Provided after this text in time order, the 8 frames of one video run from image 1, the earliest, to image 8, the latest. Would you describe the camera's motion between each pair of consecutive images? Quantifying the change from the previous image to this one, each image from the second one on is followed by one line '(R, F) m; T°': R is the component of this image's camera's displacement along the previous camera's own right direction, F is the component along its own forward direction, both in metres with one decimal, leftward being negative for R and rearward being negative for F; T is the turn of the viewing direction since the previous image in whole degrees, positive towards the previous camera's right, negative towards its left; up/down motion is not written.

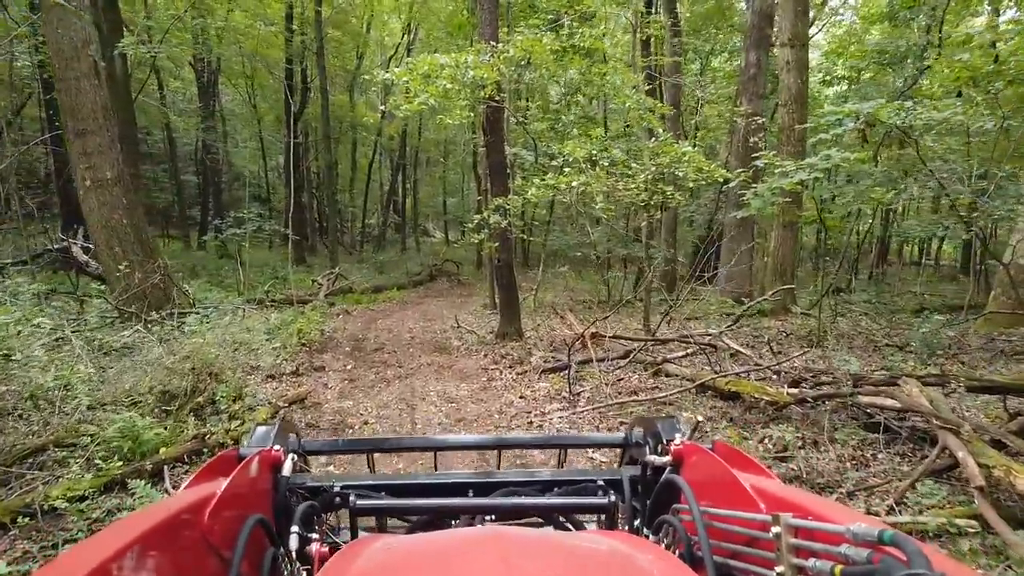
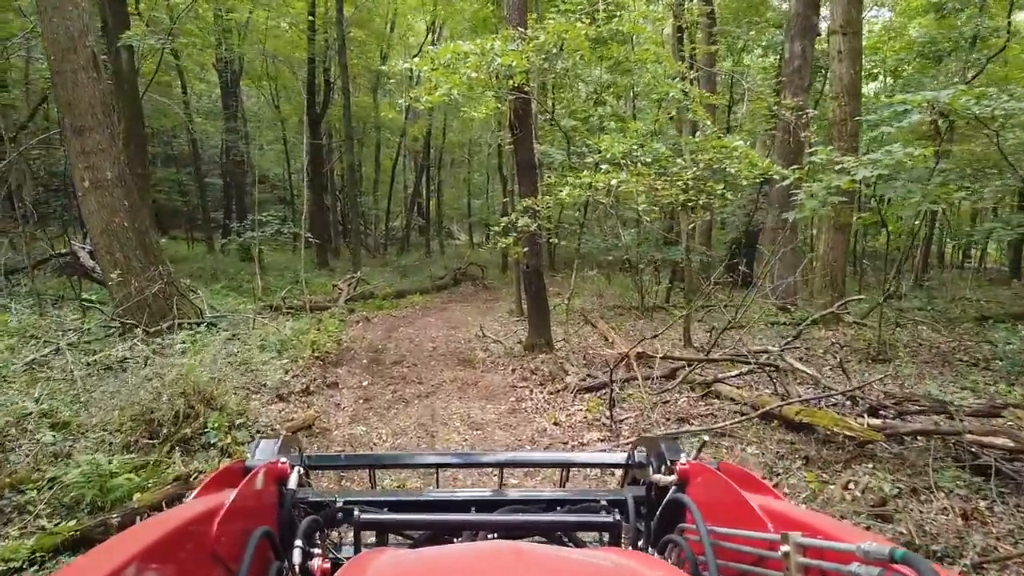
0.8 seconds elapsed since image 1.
(-0.1, +0.8) m; -2°
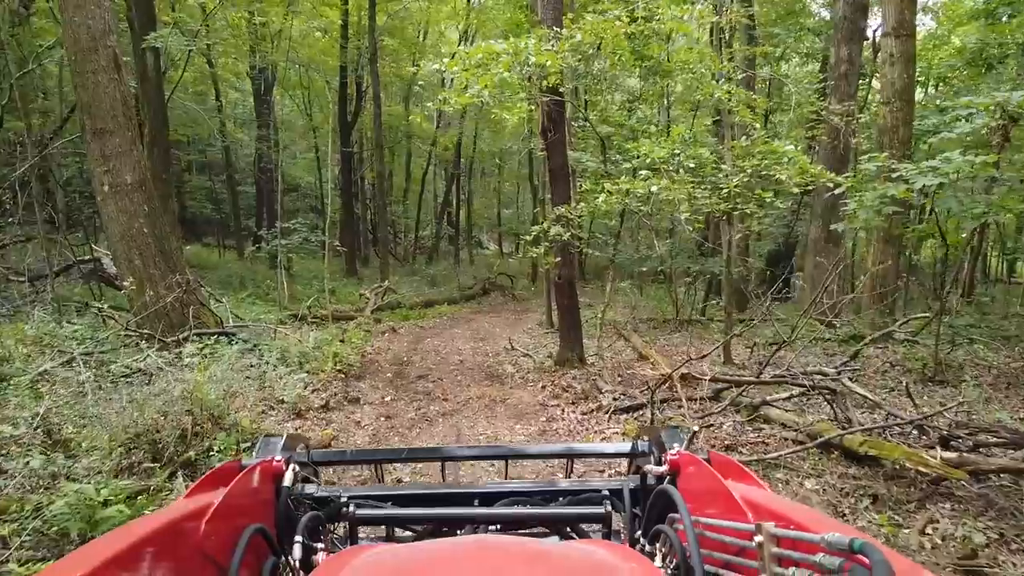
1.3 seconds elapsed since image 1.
(0.0, +0.4) m; -2°
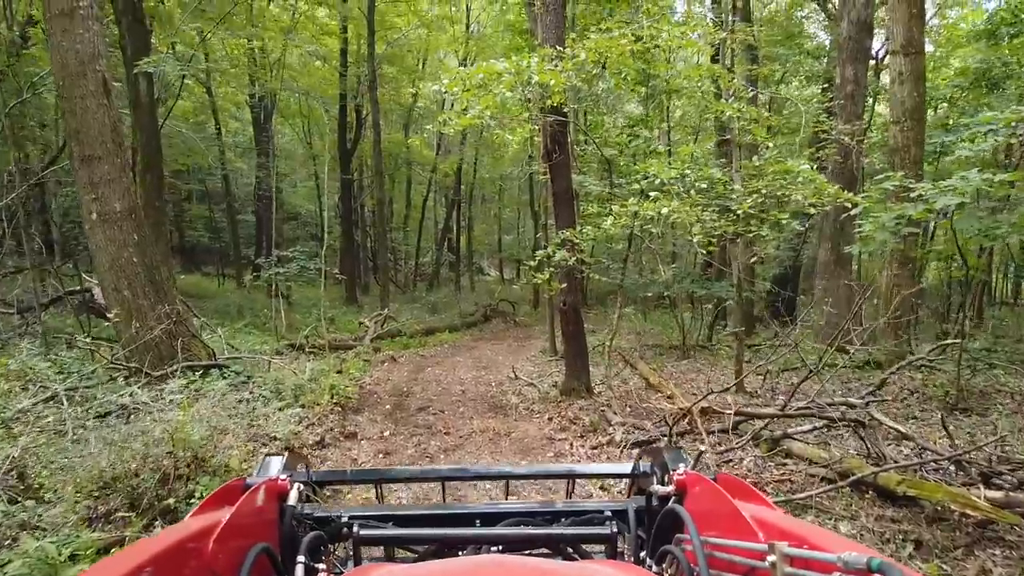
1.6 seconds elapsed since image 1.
(0.0, +0.3) m; 0°
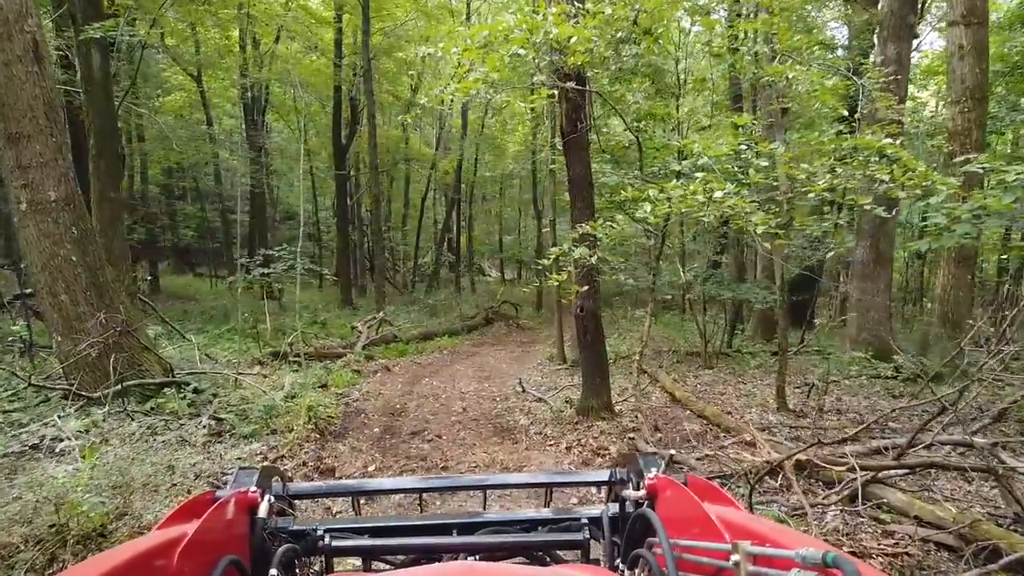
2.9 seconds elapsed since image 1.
(-0.1, +1.2) m; 0°
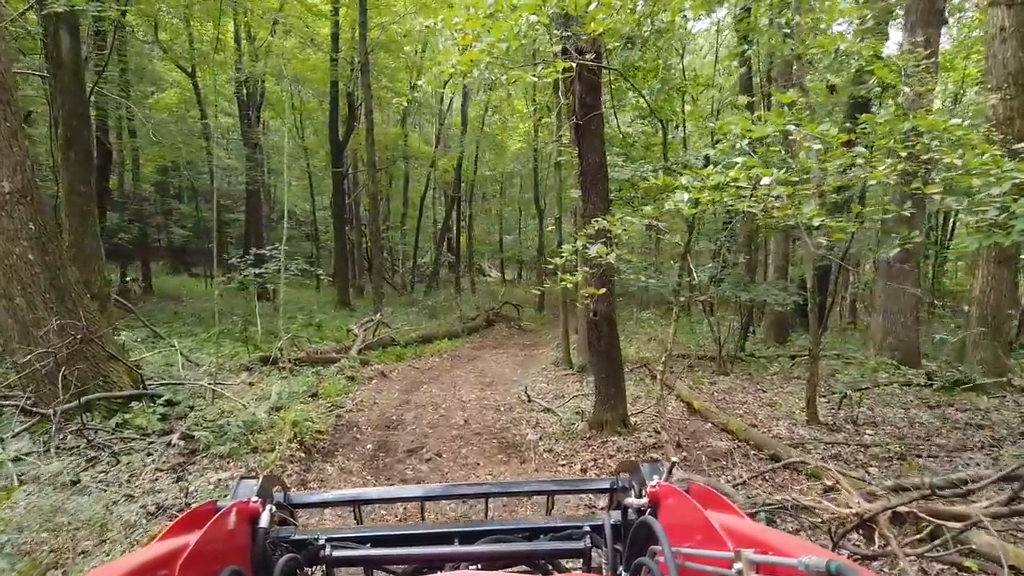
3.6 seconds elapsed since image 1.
(-0.1, +0.7) m; 0°
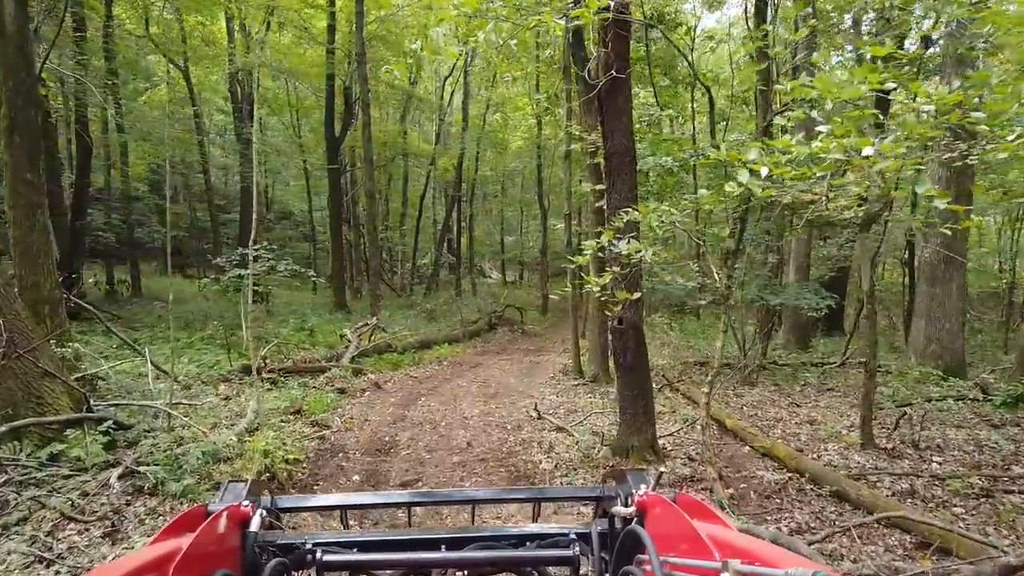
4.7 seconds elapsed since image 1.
(-0.1, +1.0) m; 0°
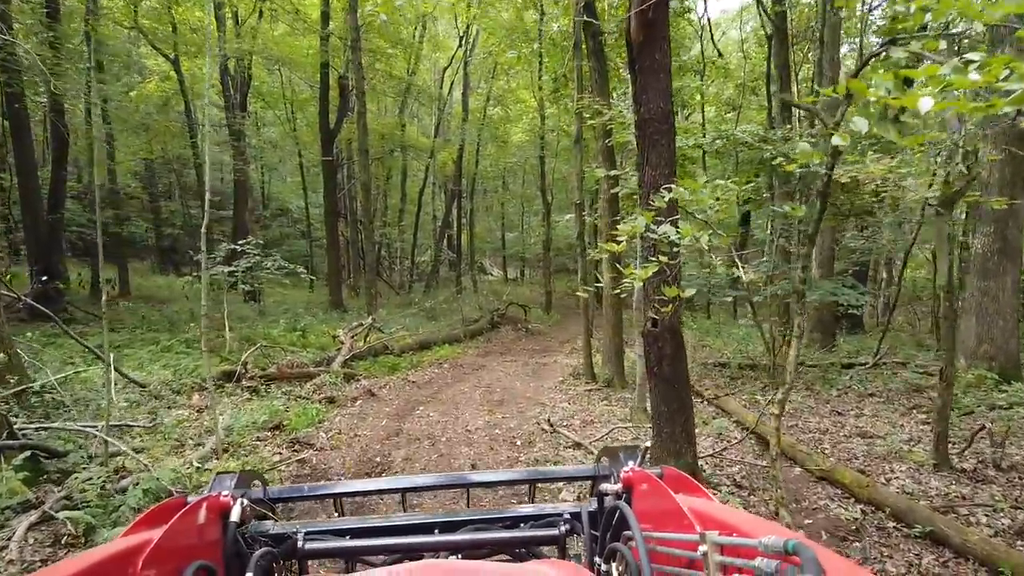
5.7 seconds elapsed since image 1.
(-0.1, +1.0) m; 0°
